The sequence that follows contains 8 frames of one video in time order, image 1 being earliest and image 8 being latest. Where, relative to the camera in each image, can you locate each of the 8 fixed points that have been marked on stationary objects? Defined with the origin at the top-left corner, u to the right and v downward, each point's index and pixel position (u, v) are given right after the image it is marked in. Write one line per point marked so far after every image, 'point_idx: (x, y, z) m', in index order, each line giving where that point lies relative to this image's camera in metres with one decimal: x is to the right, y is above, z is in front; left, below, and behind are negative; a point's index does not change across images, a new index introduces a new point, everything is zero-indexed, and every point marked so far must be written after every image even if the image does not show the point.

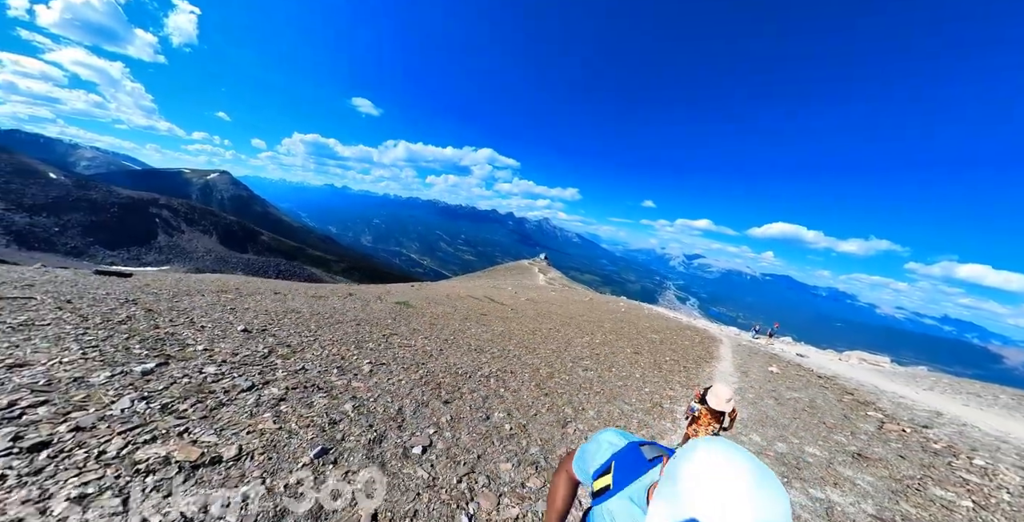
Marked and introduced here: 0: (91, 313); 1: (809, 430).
0: (-19.4, -2.3, +14.5) m
1: (+8.0, -4.5, +8.7) m
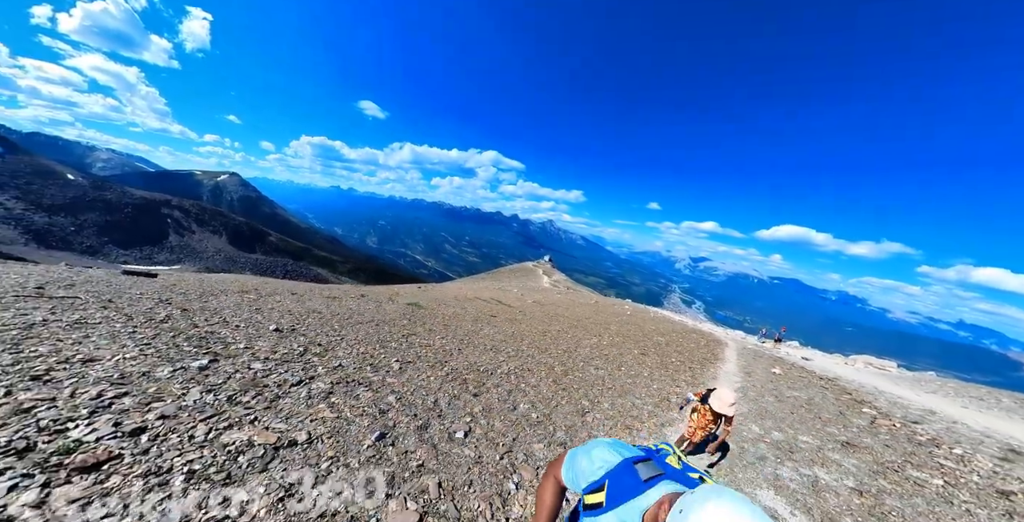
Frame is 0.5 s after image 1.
0: (-18.7, -2.4, +15.8) m
1: (+8.7, -4.7, +9.5) m
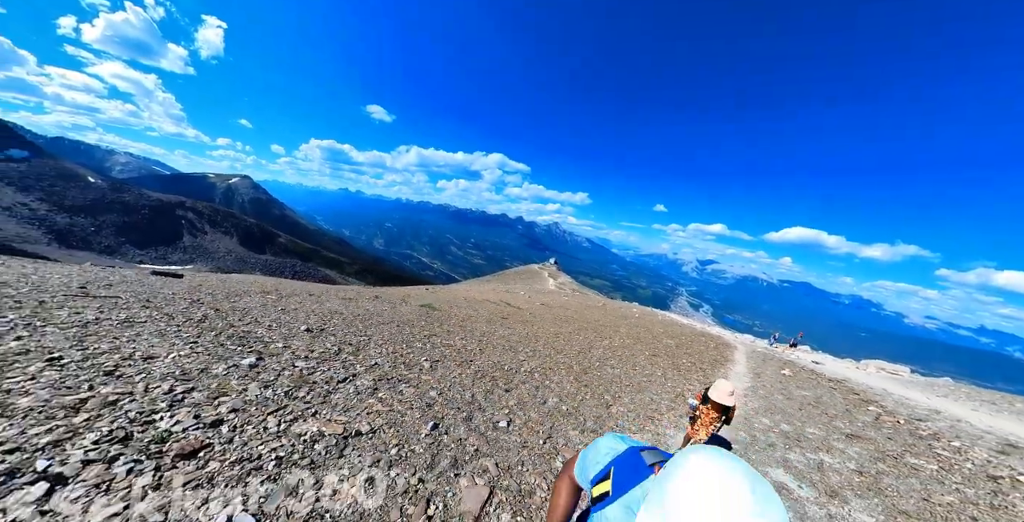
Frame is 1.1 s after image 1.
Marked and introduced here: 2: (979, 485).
0: (-17.7, -2.5, +16.9) m
1: (+9.5, -4.9, +10.2) m
2: (+9.3, -4.5, +6.5) m
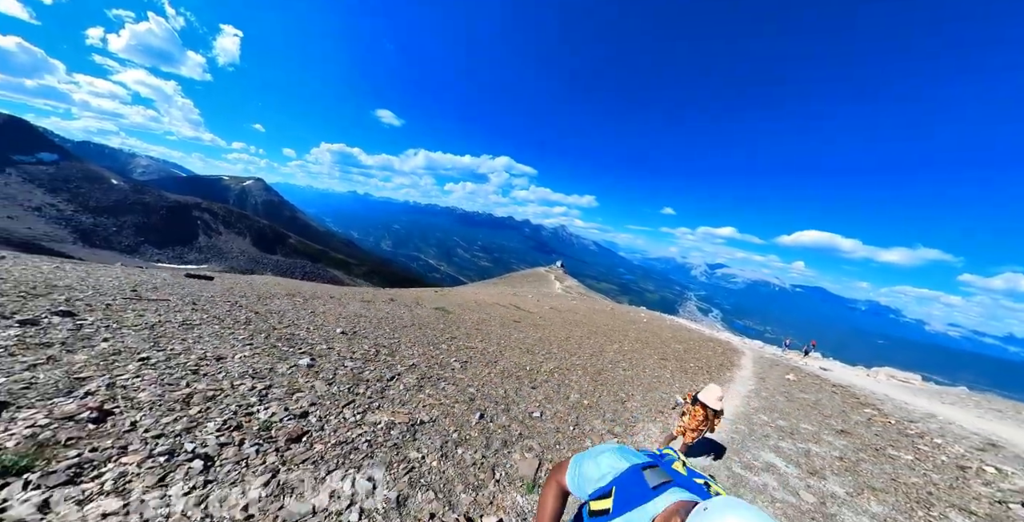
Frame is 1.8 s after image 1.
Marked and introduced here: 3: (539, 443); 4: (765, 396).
0: (-16.7, -2.9, +18.5) m
1: (+10.4, -5.4, +11.3) m
2: (+10.2, -4.9, +7.6) m
3: (+0.7, -4.5, +8.1) m
4: (+10.9, -5.8, +13.9) m
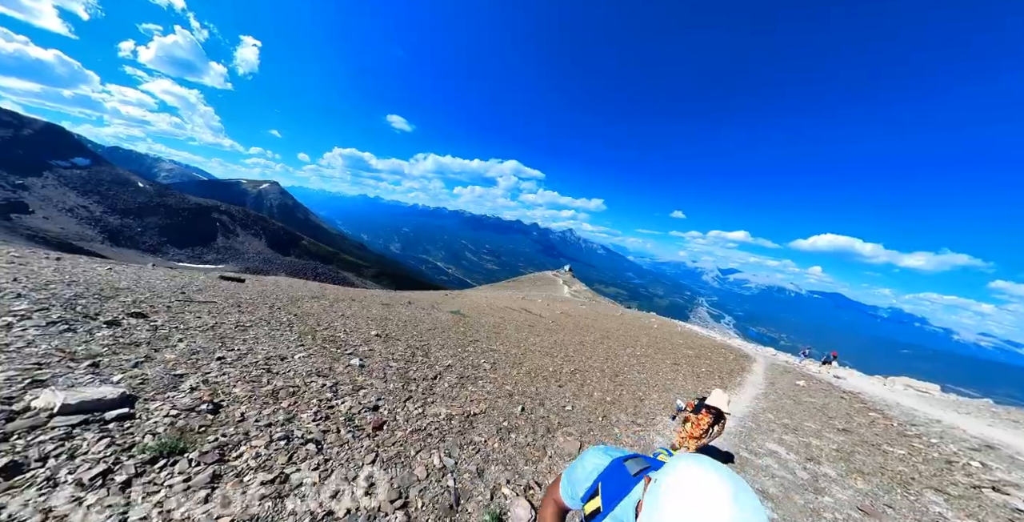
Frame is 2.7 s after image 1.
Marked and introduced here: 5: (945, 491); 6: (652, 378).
0: (-15.4, -3.3, +20.2) m
1: (+11.4, -5.9, +12.2) m
2: (+11.1, -5.4, +8.6) m
3: (+1.7, -4.9, +9.3) m
4: (+12.0, -6.3, +14.8) m
5: (+9.3, -4.9, +7.0) m
6: (+7.3, -6.2, +17.0) m
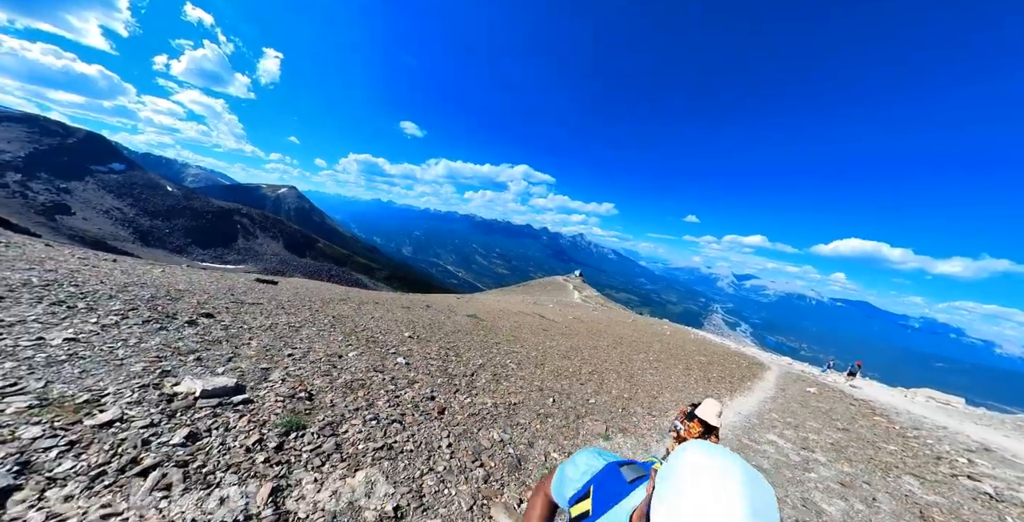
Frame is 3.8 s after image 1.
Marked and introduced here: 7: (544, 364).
0: (-14.1, -3.7, +22.1) m
1: (+12.5, -6.4, +13.2) m
2: (+12.1, -5.8, +9.6) m
3: (+2.7, -5.3, +10.6) m
4: (+13.2, -6.9, +15.8) m
5: (+10.2, -5.4, +8.1) m
6: (+8.5, -6.7, +18.1) m
7: (+1.6, -5.5, +17.4) m
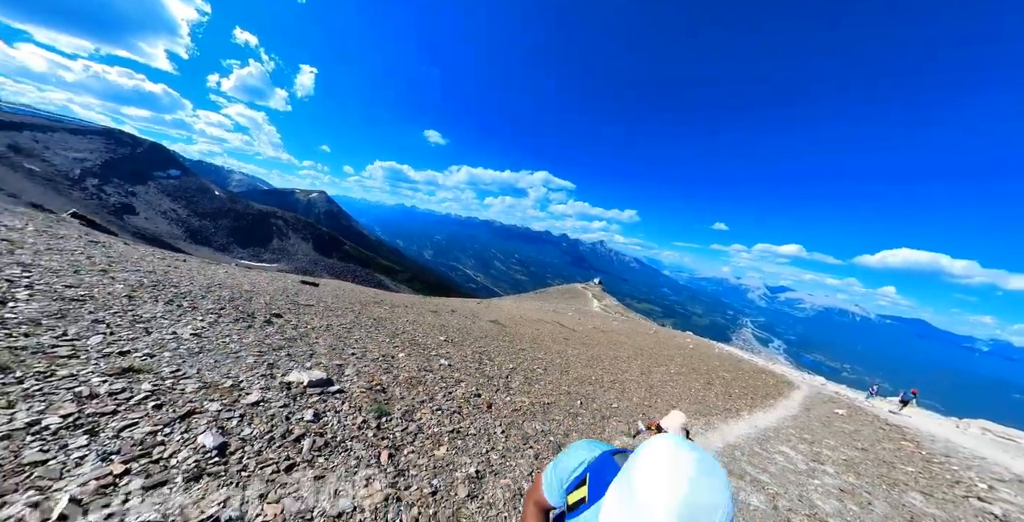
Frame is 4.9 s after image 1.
0: (-12.1, -4.1, +24.3) m
1: (+13.8, -7.4, +13.7) m
2: (+13.1, -6.8, +10.1) m
3: (+3.9, -6.0, +11.7) m
4: (+14.6, -8.0, +16.2) m
5: (+11.2, -6.3, +8.7) m
6: (+10.1, -7.7, +18.8) m
7: (+3.2, -6.3, +18.5) m
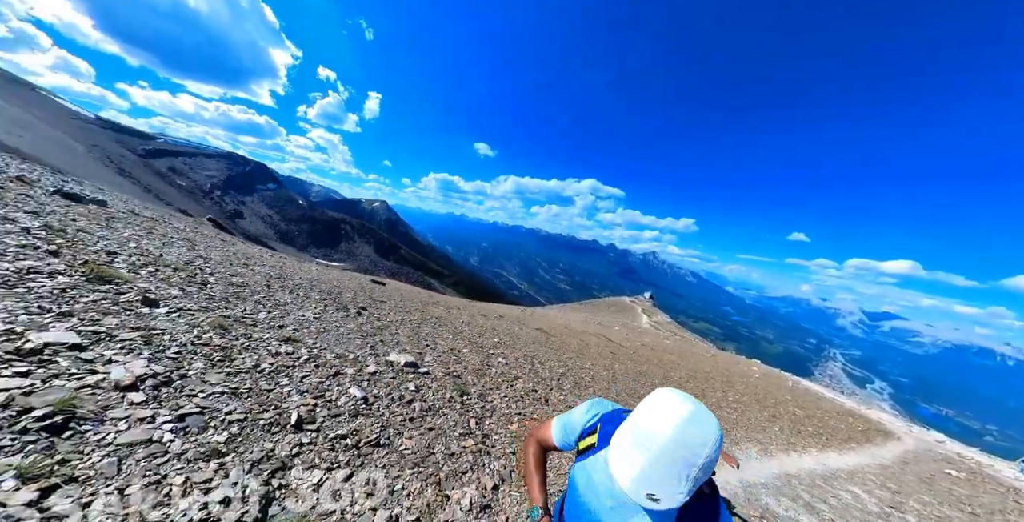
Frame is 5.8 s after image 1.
0: (-7.9, -4.4, +26.8) m
1: (+15.9, -8.6, +12.4) m
2: (+14.8, -7.8, +9.0) m
3: (+5.9, -6.6, +12.0) m
4: (+17.0, -9.2, +14.8) m
5: (+12.7, -7.1, +7.9) m
6: (+13.0, -8.8, +18.1) m
7: (+6.2, -7.1, +18.9) m
